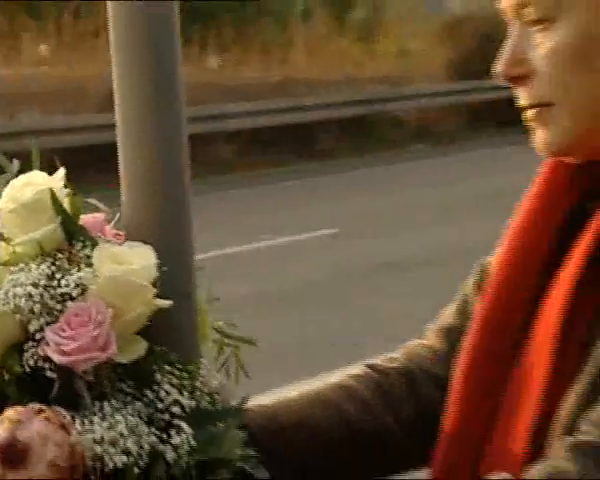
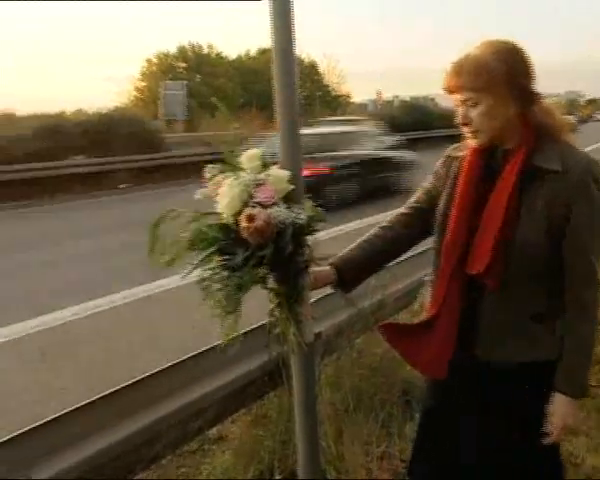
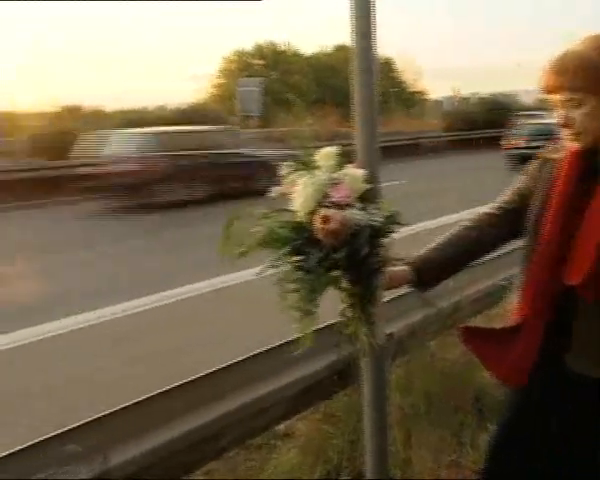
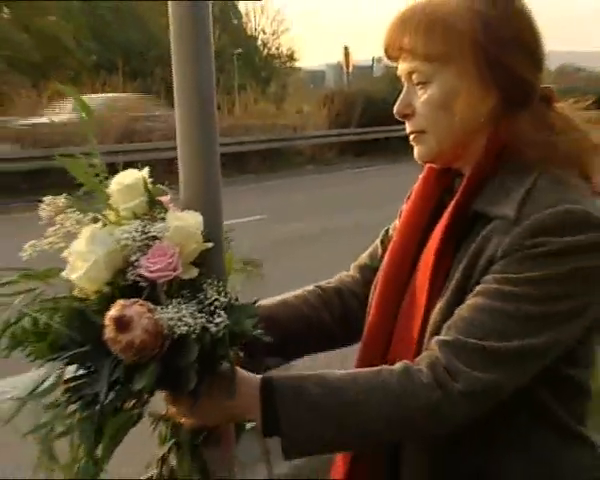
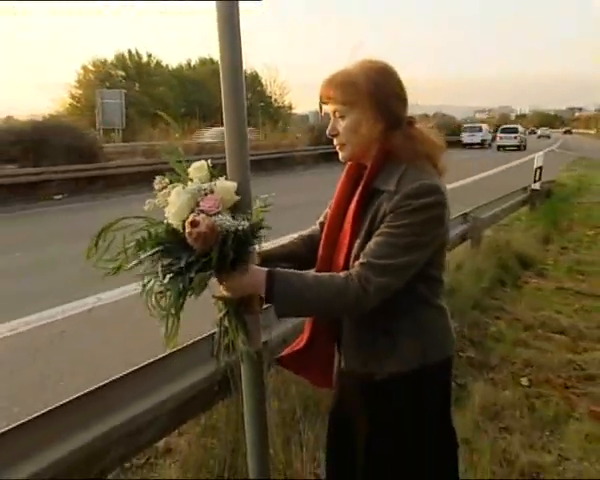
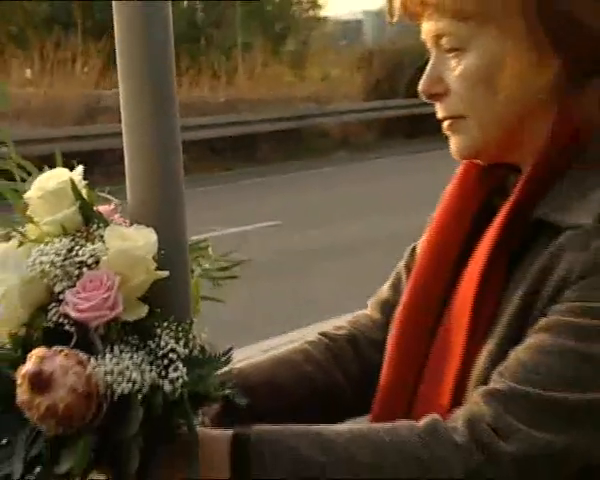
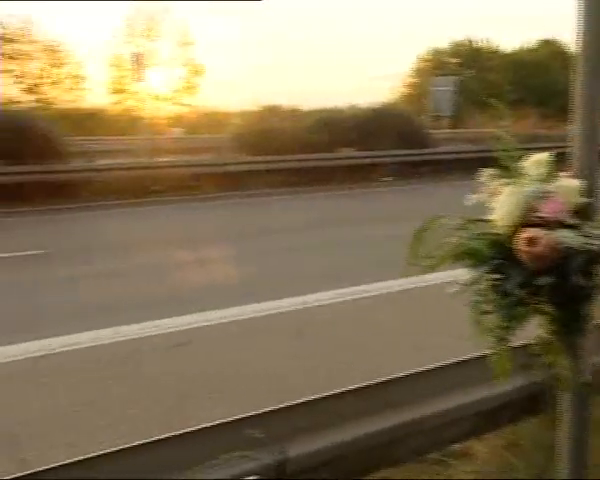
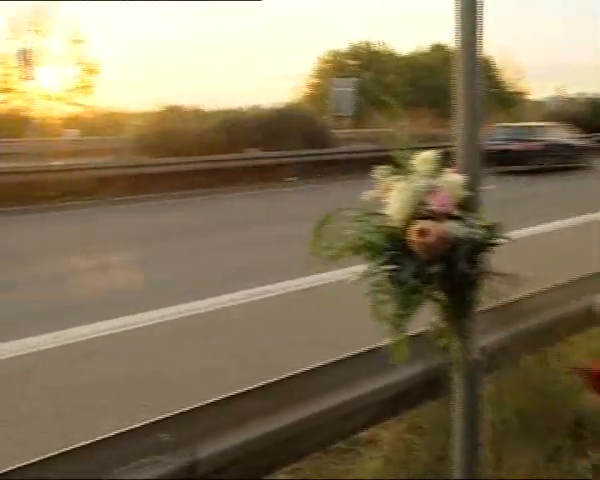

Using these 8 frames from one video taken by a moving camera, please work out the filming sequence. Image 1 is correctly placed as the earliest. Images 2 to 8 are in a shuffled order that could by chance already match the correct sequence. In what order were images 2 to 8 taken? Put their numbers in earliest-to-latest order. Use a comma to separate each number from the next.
6, 4, 5, 2, 3, 8, 7
